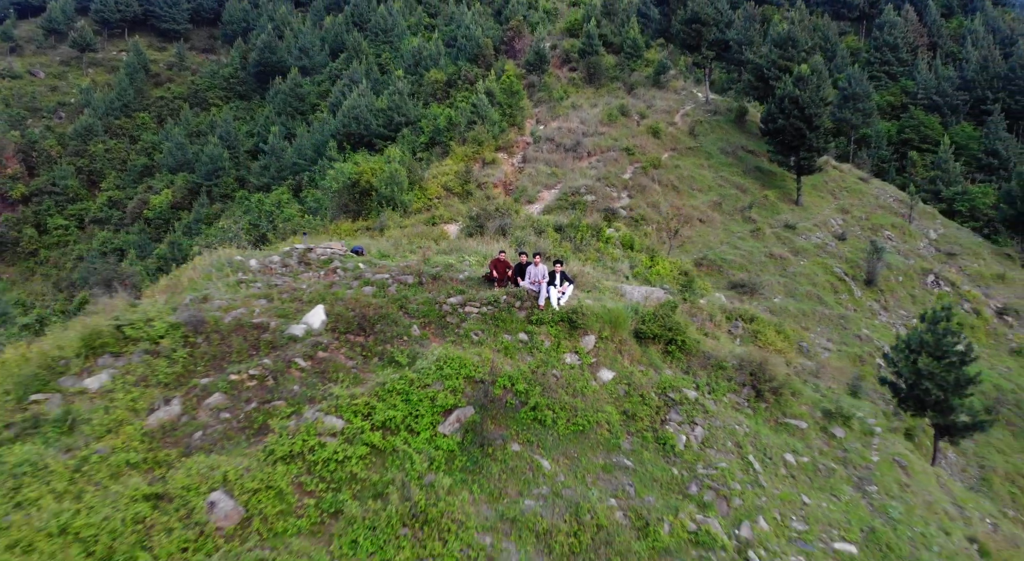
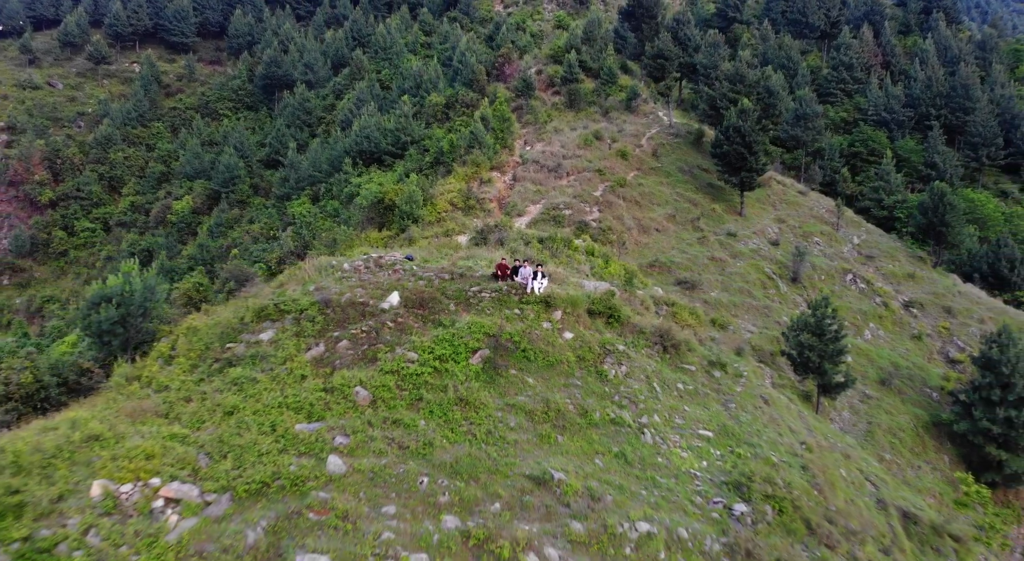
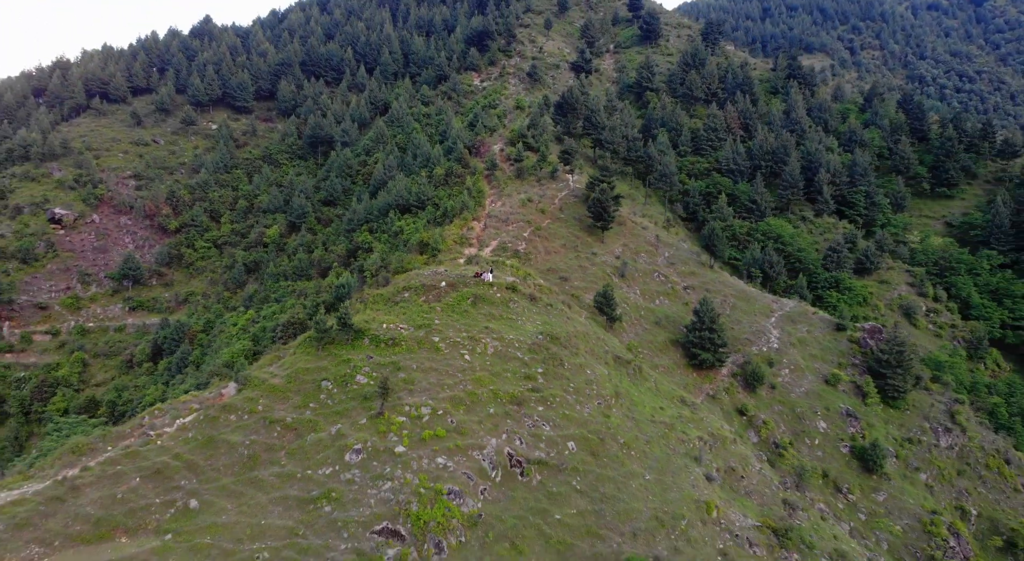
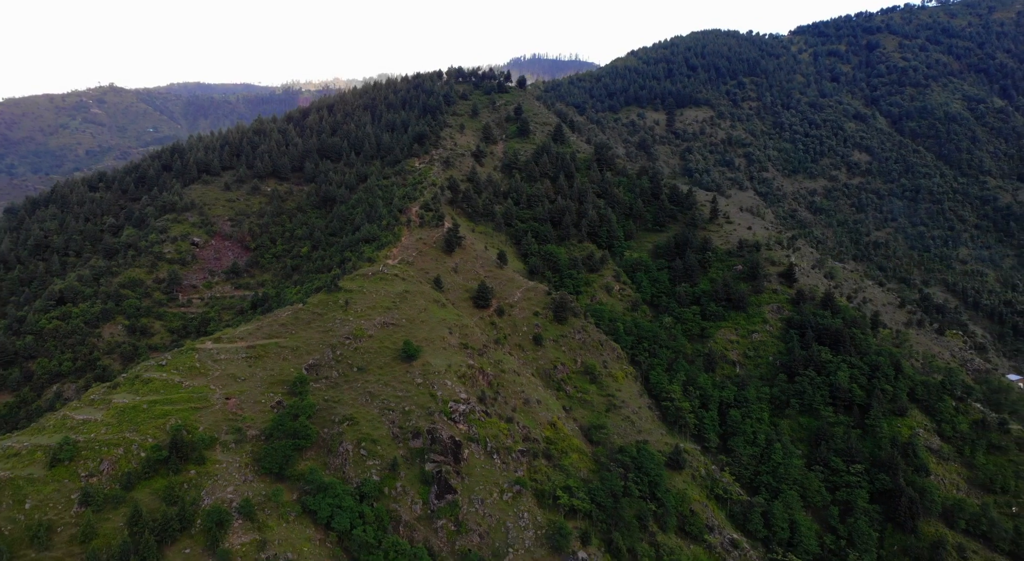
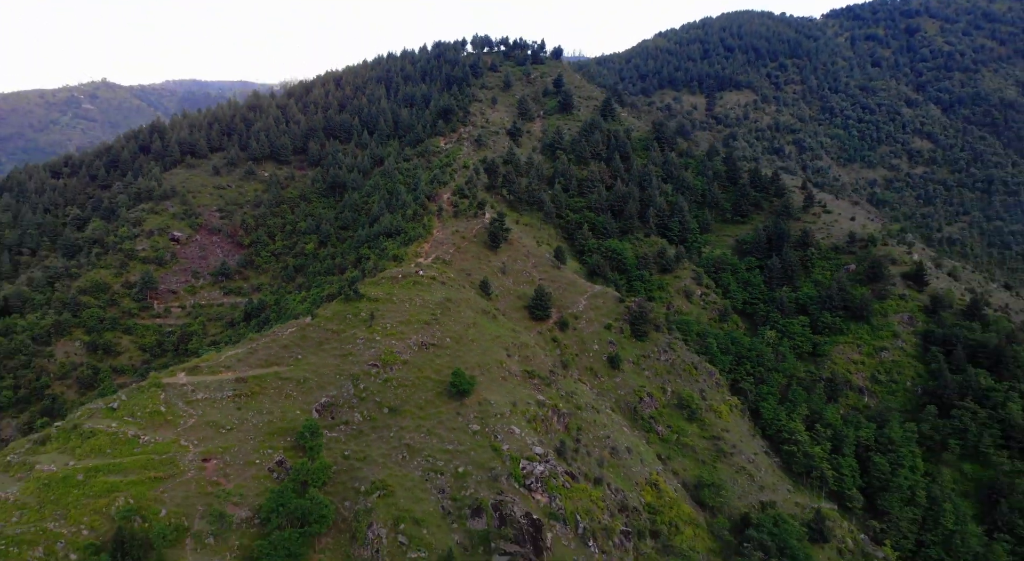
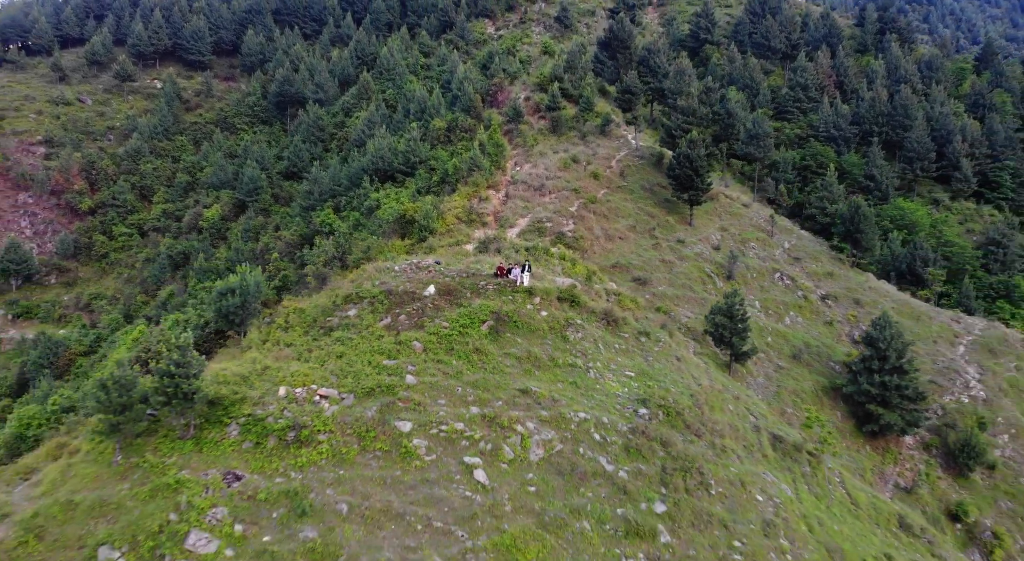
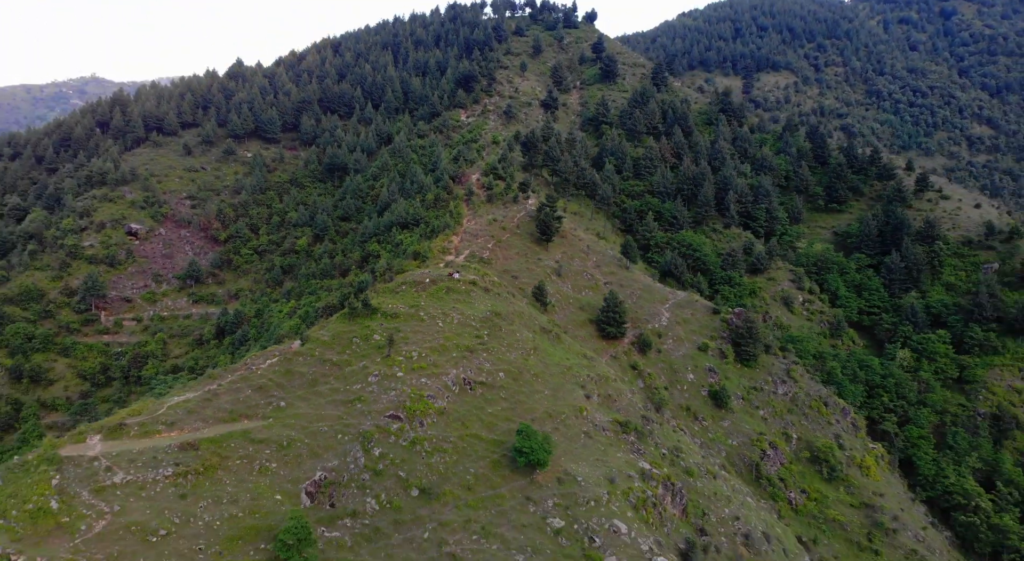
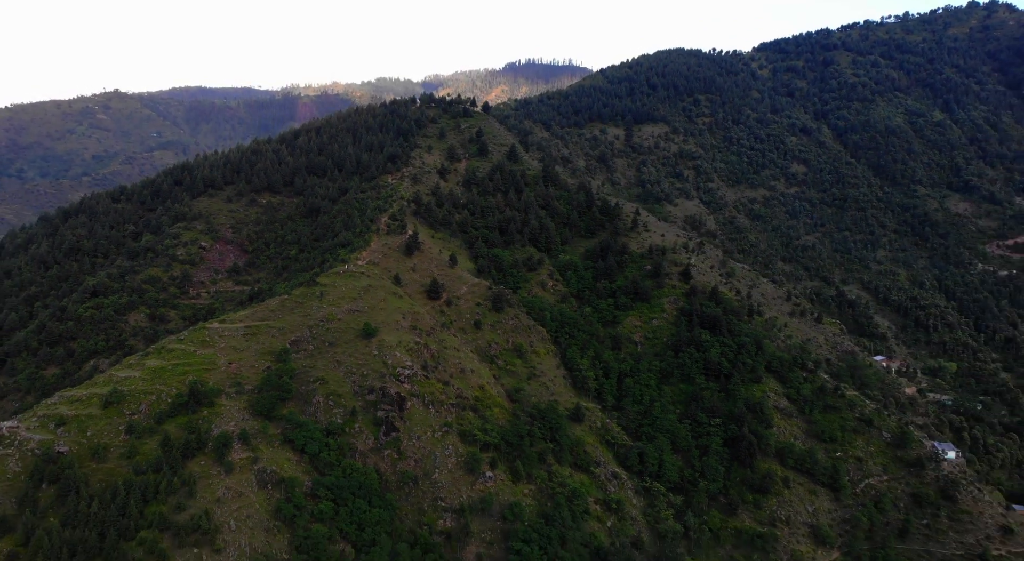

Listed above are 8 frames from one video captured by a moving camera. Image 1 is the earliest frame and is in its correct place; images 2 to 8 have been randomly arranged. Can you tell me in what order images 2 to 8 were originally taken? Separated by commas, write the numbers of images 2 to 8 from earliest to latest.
2, 6, 3, 7, 5, 4, 8
